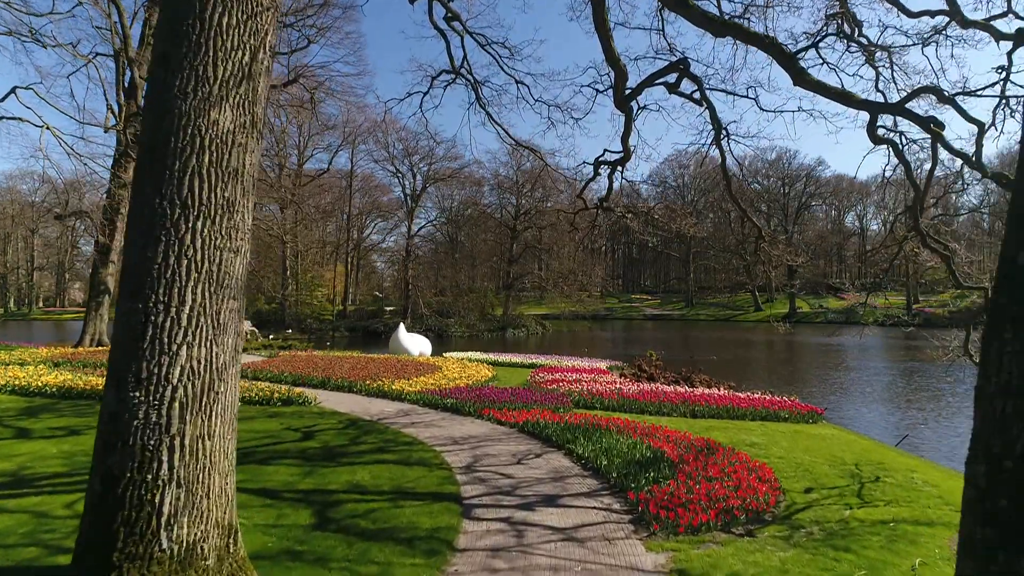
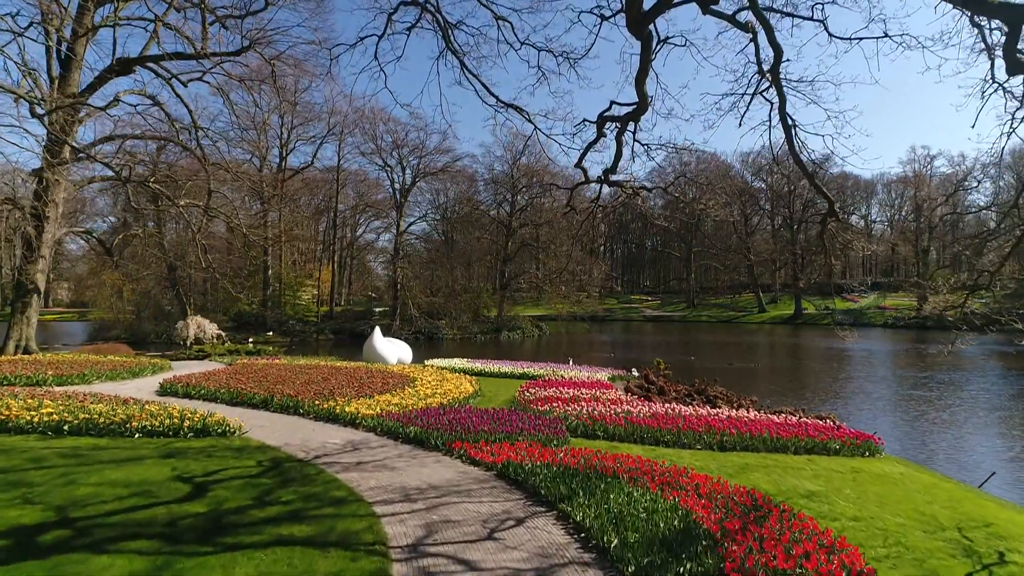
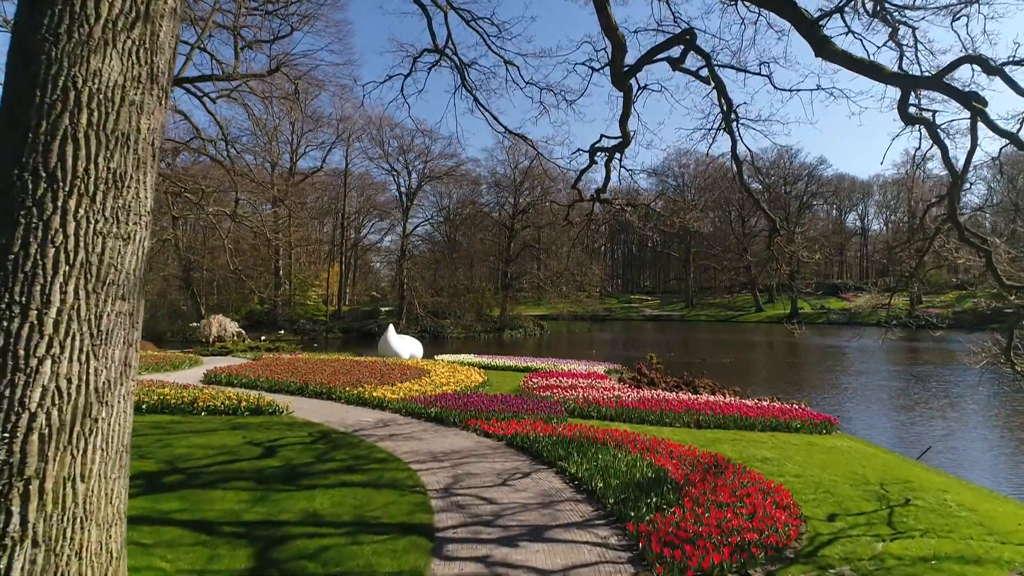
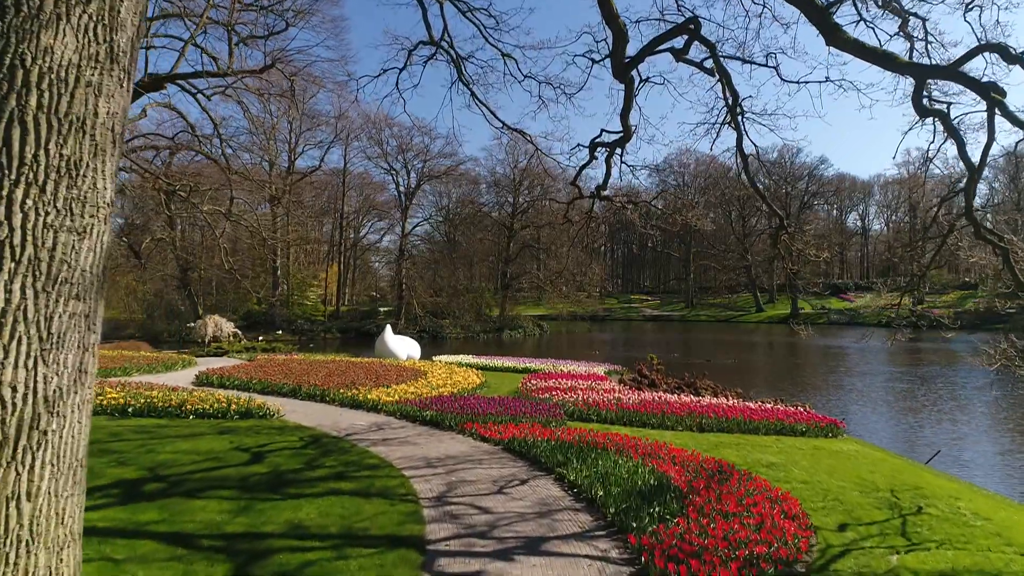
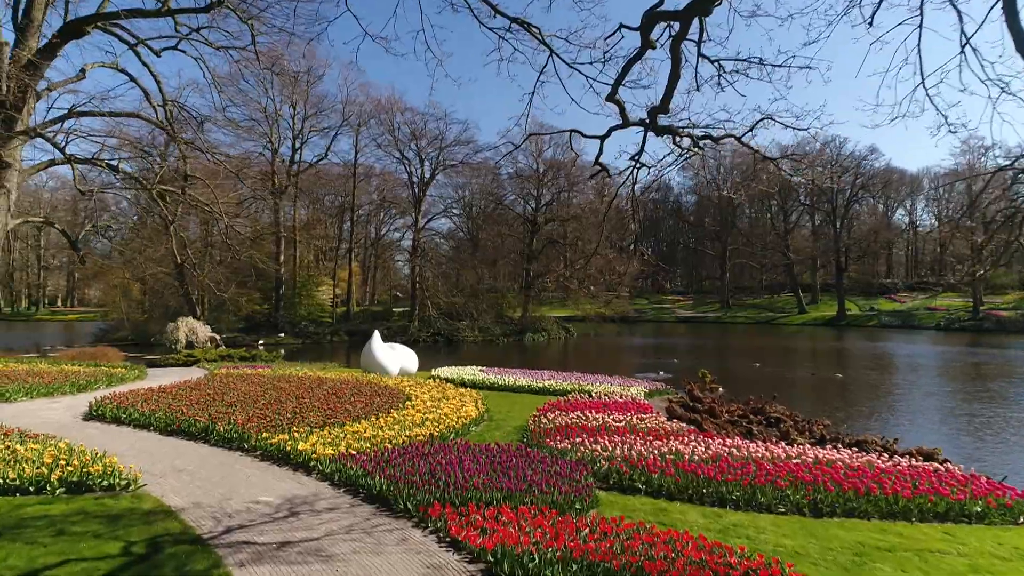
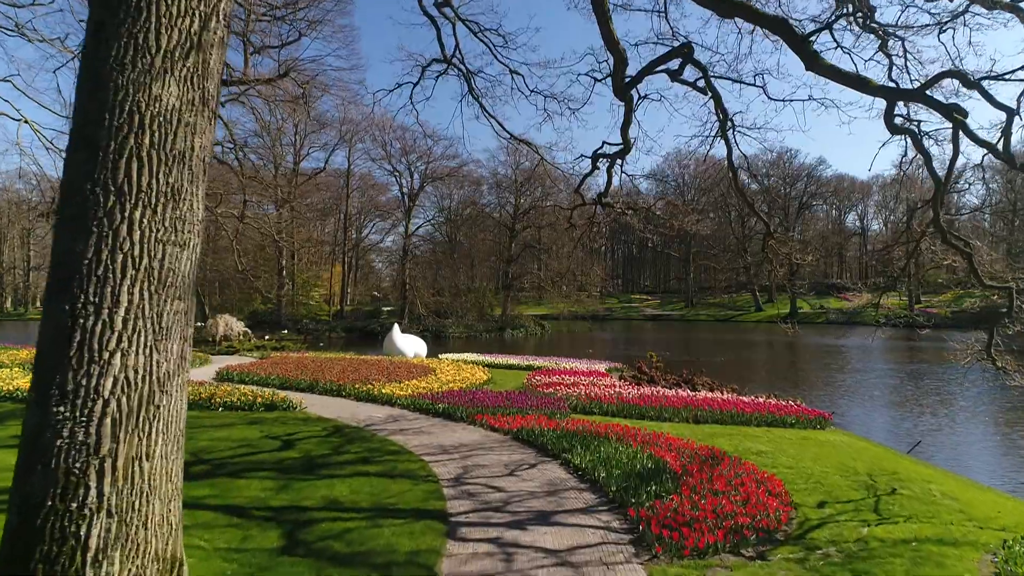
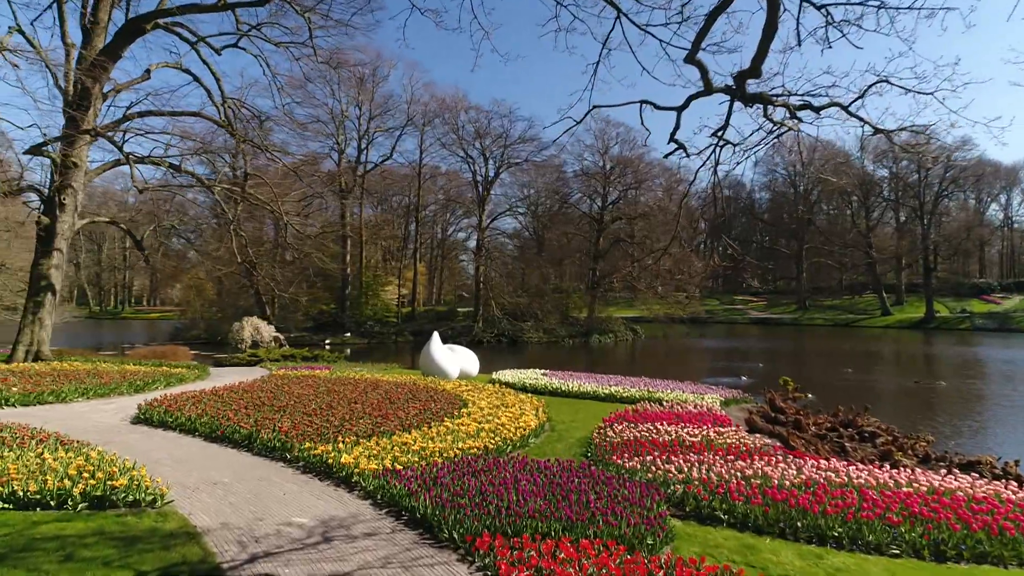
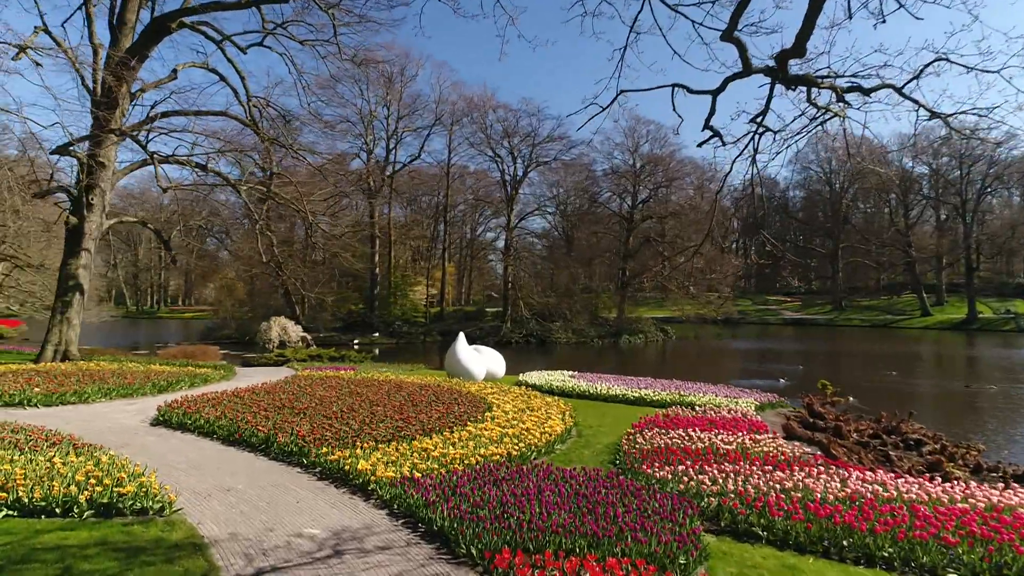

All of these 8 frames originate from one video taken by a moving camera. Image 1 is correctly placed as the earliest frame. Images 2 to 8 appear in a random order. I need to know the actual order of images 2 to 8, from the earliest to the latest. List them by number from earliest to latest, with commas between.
6, 3, 4, 2, 5, 7, 8
